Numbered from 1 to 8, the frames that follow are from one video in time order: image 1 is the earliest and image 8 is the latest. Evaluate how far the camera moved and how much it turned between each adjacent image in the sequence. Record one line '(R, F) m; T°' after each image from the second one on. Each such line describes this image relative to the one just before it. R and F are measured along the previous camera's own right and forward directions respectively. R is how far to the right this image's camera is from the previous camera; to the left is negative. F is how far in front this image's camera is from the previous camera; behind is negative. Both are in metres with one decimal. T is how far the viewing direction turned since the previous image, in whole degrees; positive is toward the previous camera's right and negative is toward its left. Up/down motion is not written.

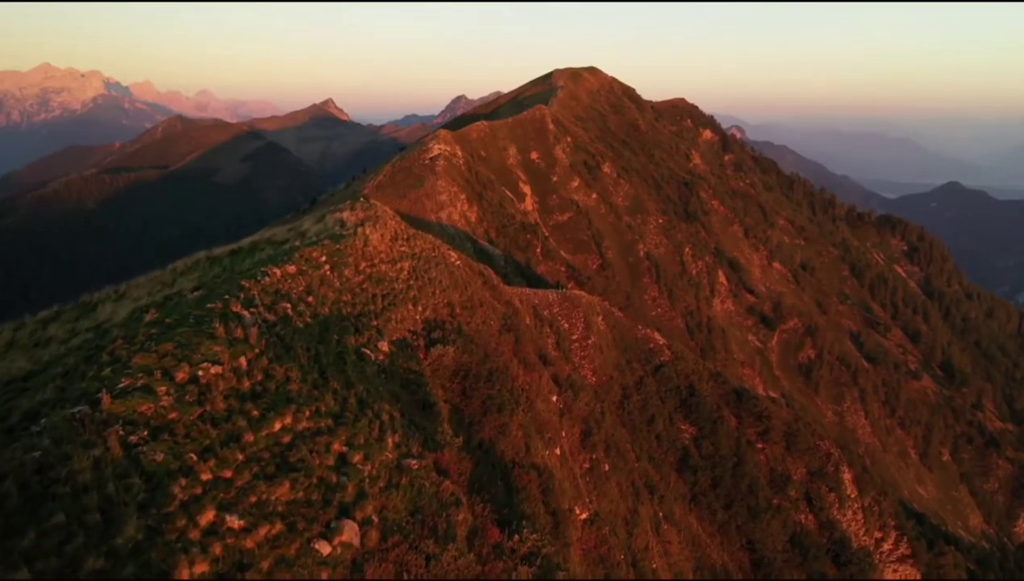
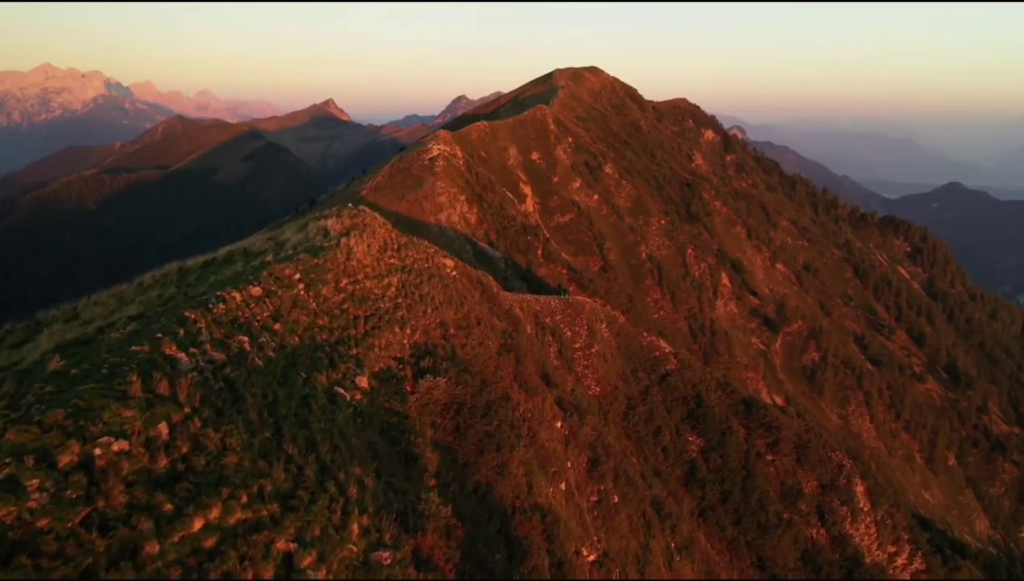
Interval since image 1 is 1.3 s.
(0.0, +1.0) m; 0°
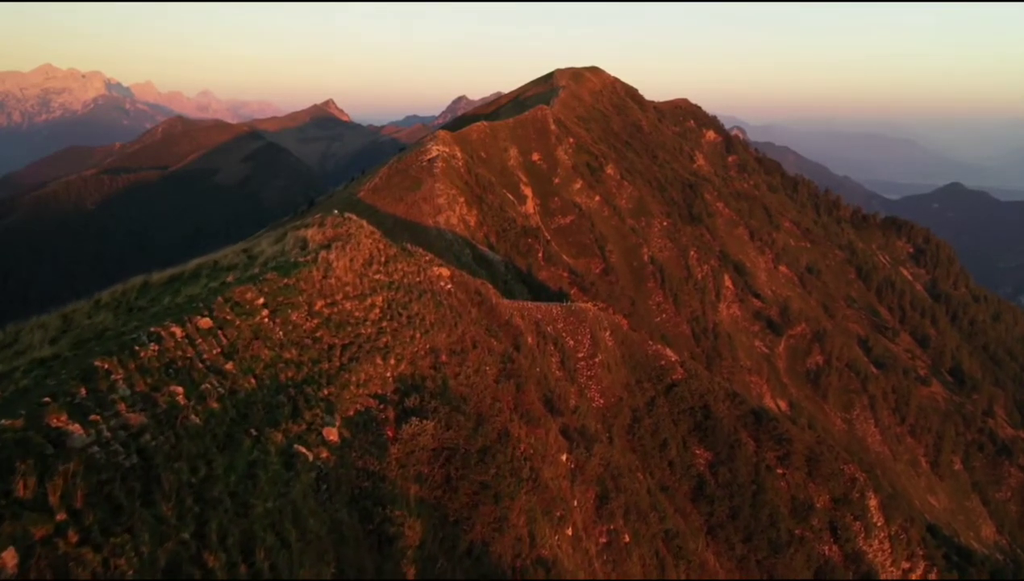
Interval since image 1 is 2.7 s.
(0.0, +1.1) m; 0°
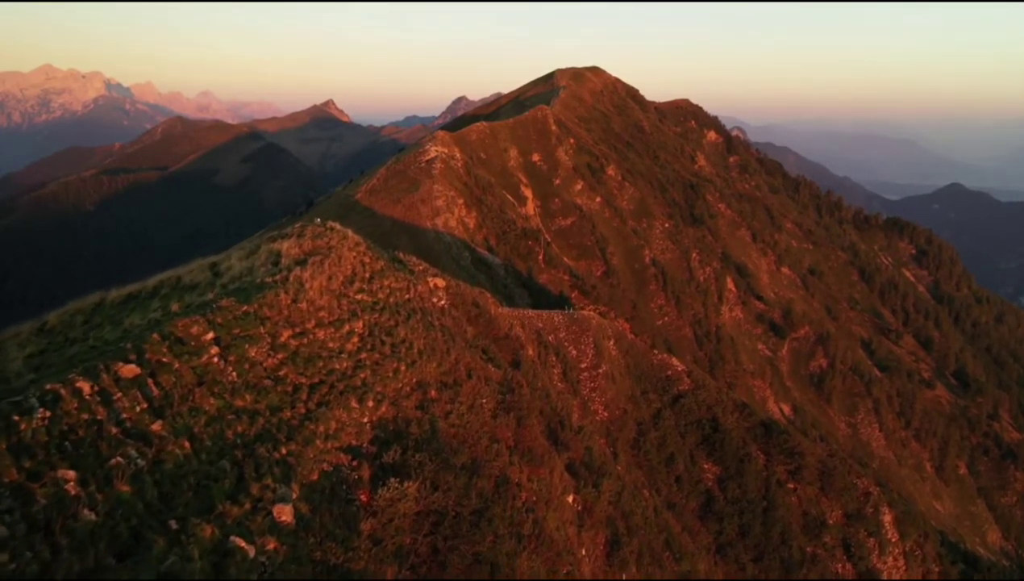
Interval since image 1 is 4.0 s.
(0.0, +1.1) m; 0°
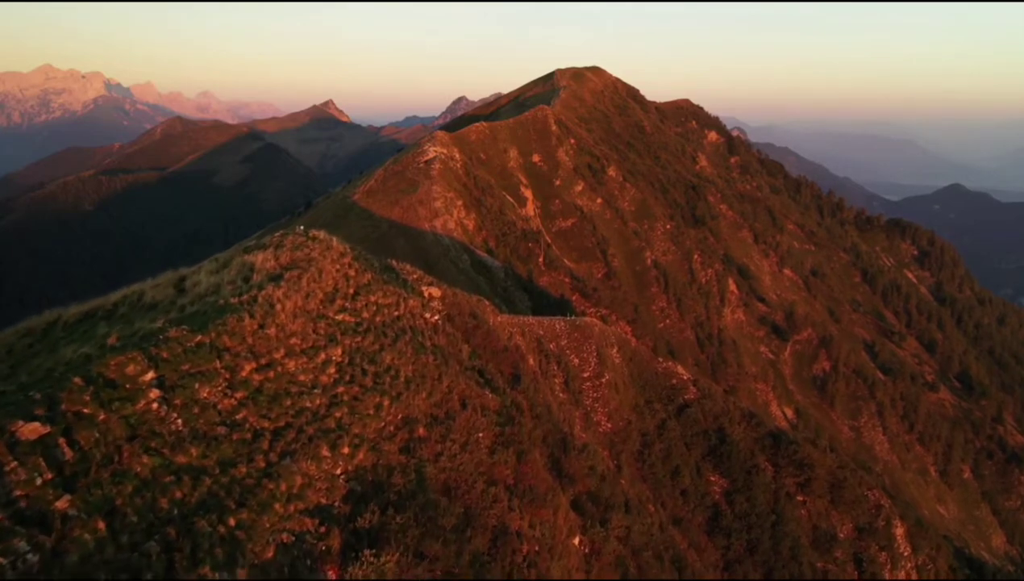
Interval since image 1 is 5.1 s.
(0.0, +0.9) m; 0°
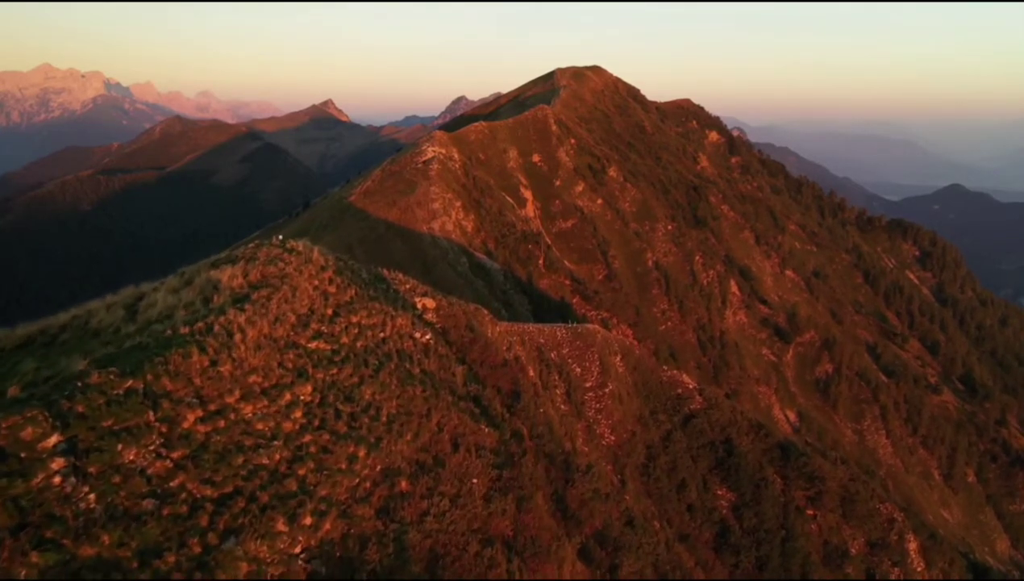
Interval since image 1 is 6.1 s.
(0.0, +0.9) m; 0°
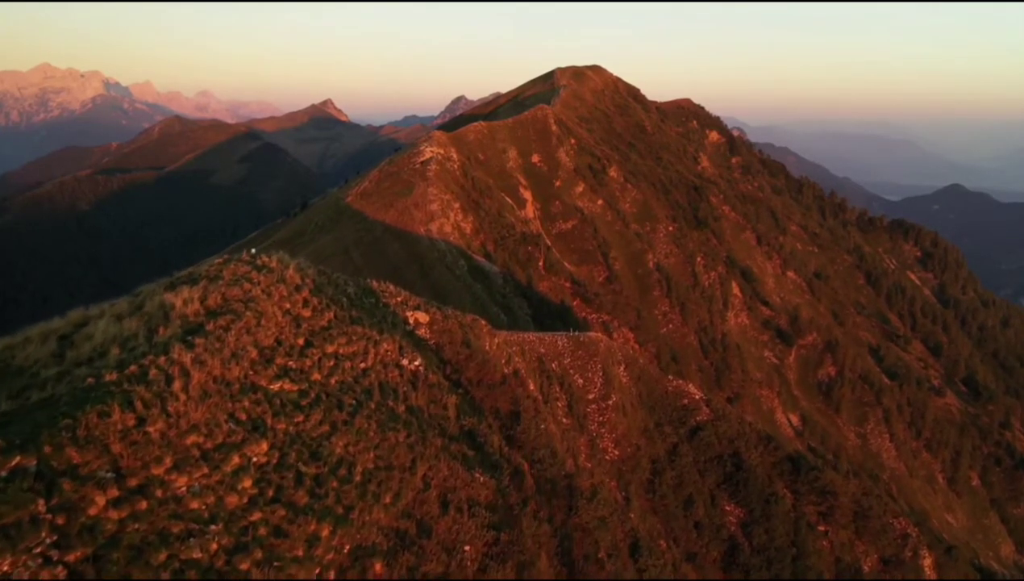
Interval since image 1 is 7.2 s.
(0.0, +0.9) m; 0°
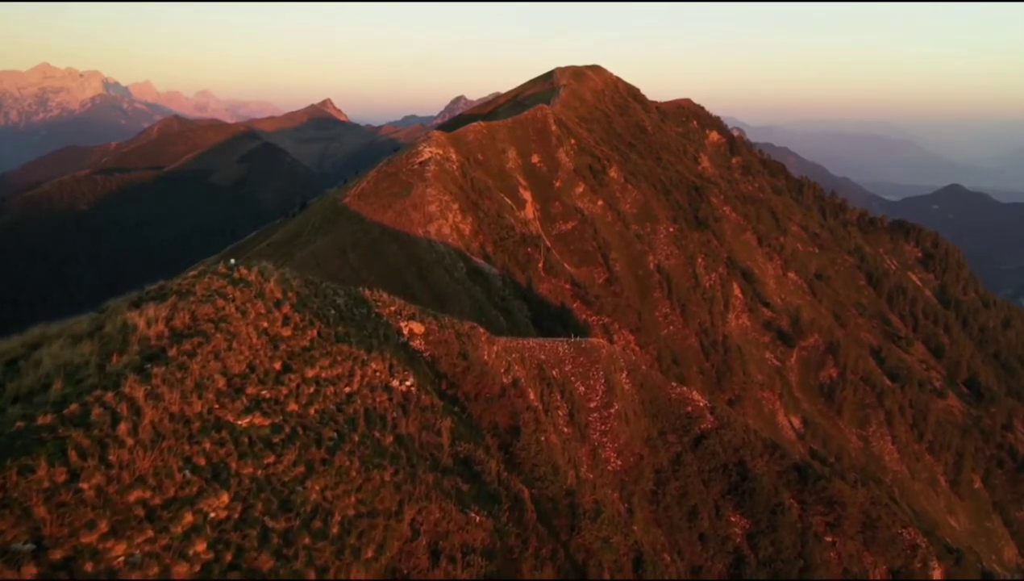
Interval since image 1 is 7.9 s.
(0.0, +0.6) m; 0°
